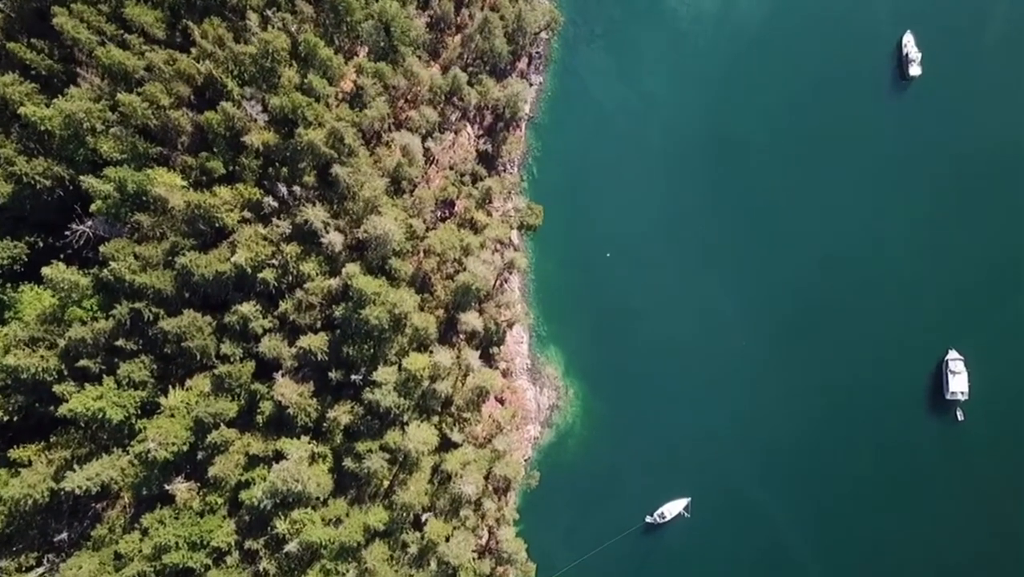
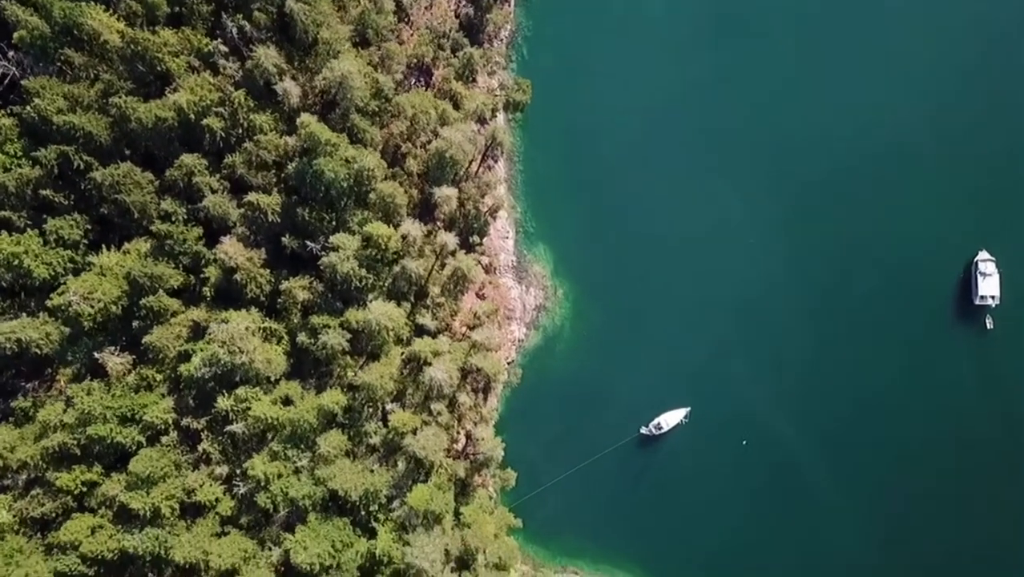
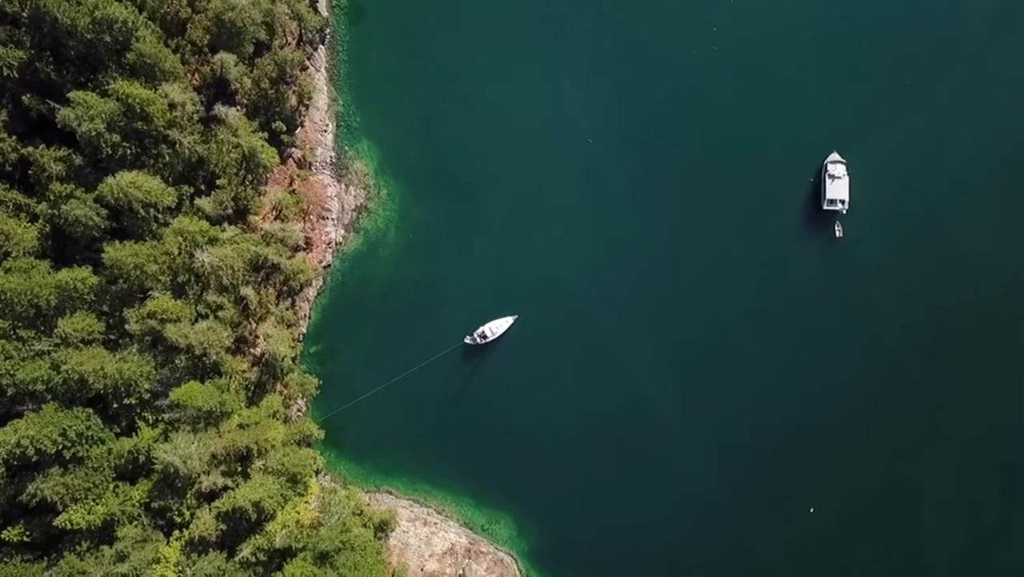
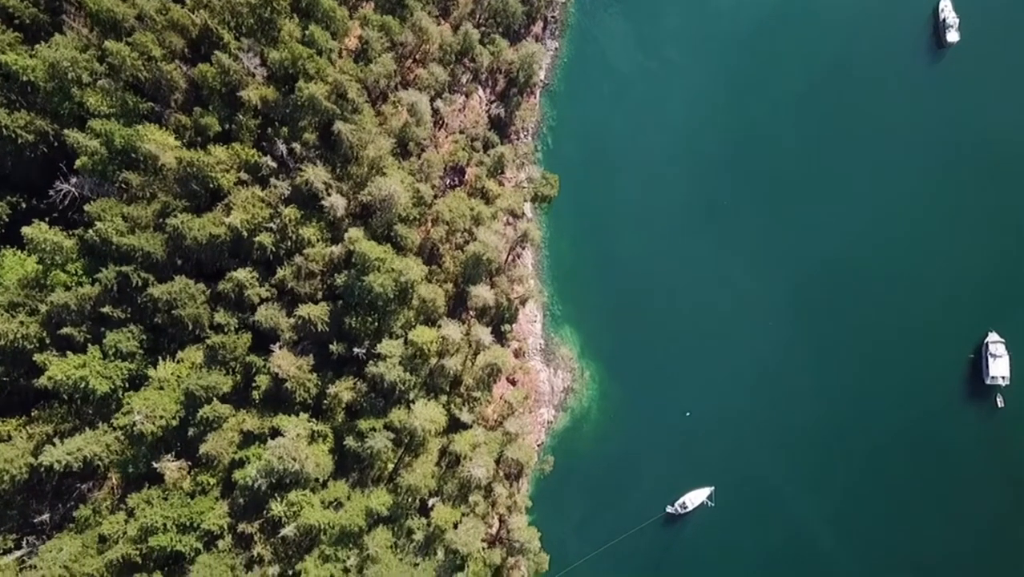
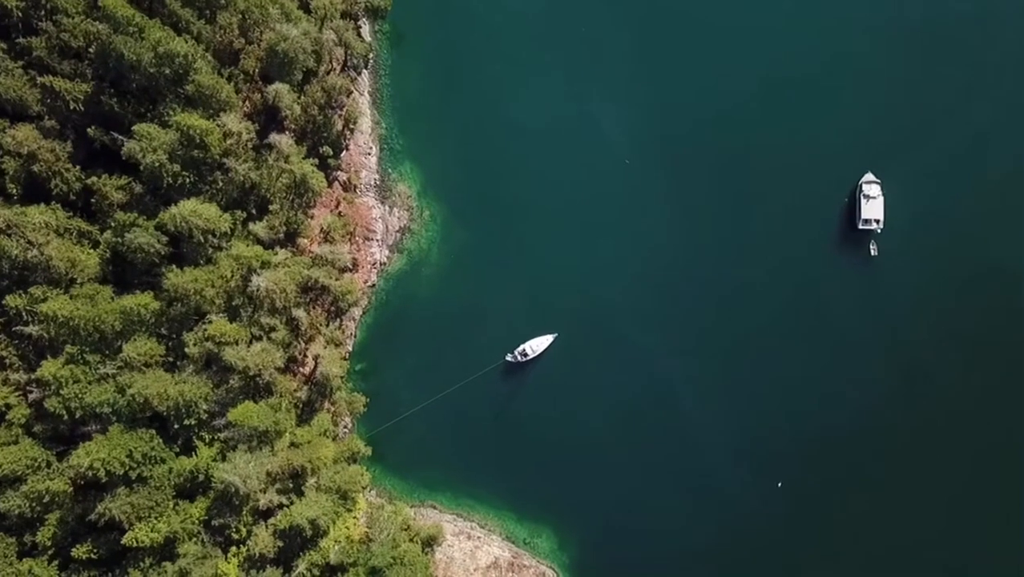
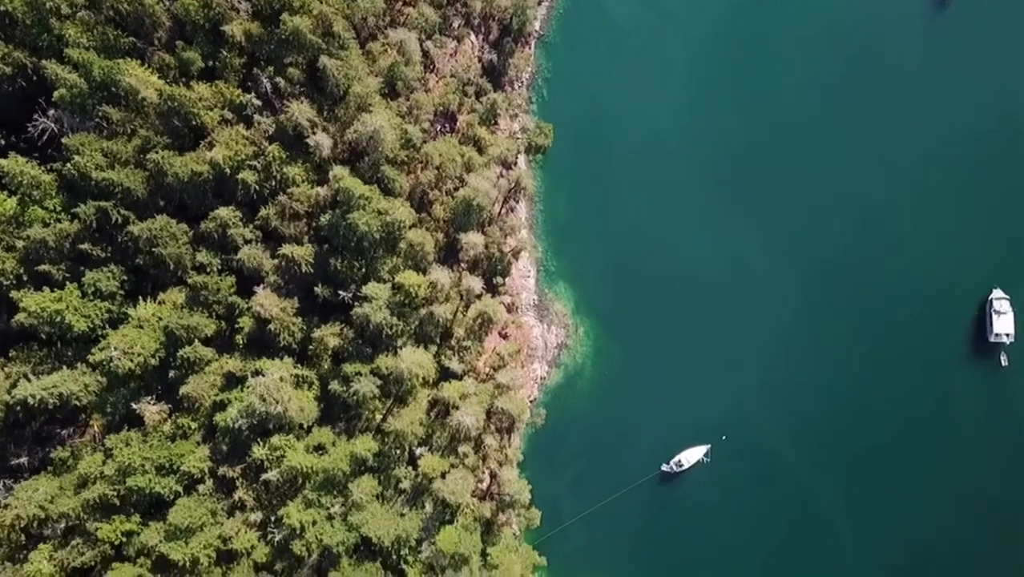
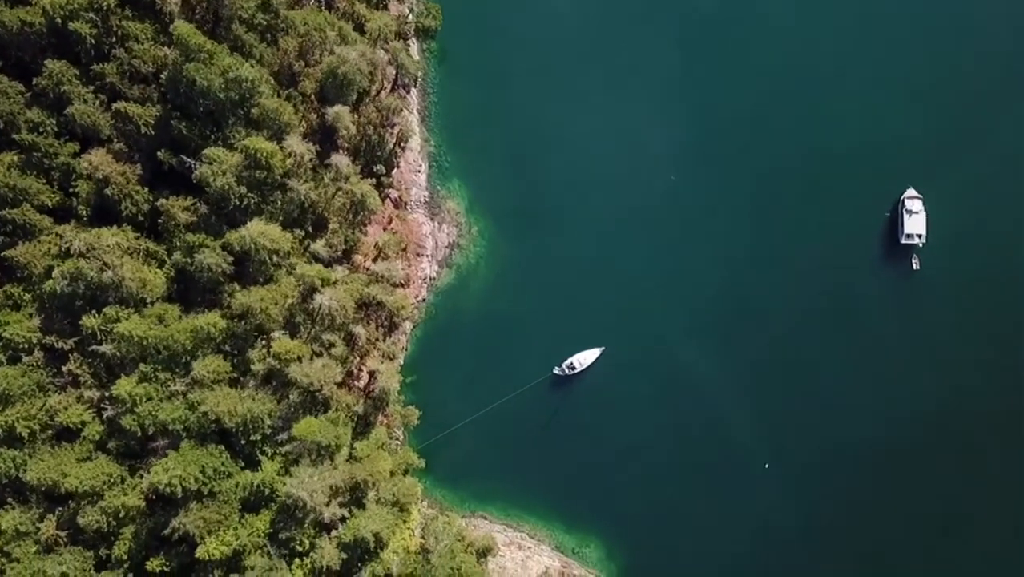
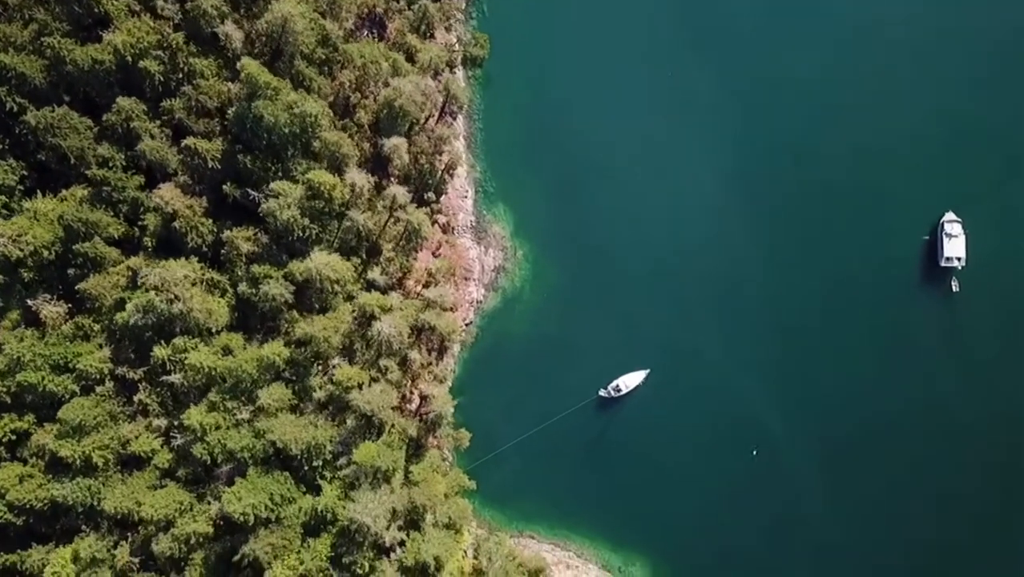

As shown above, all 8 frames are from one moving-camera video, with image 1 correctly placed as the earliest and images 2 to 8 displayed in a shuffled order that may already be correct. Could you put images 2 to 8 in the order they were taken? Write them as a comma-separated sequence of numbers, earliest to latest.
4, 6, 2, 8, 7, 5, 3
